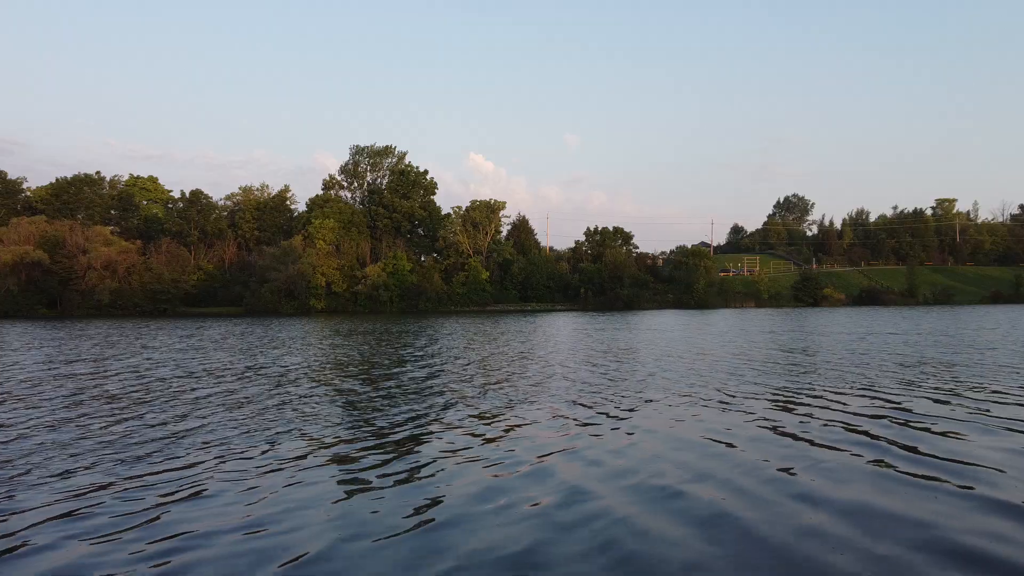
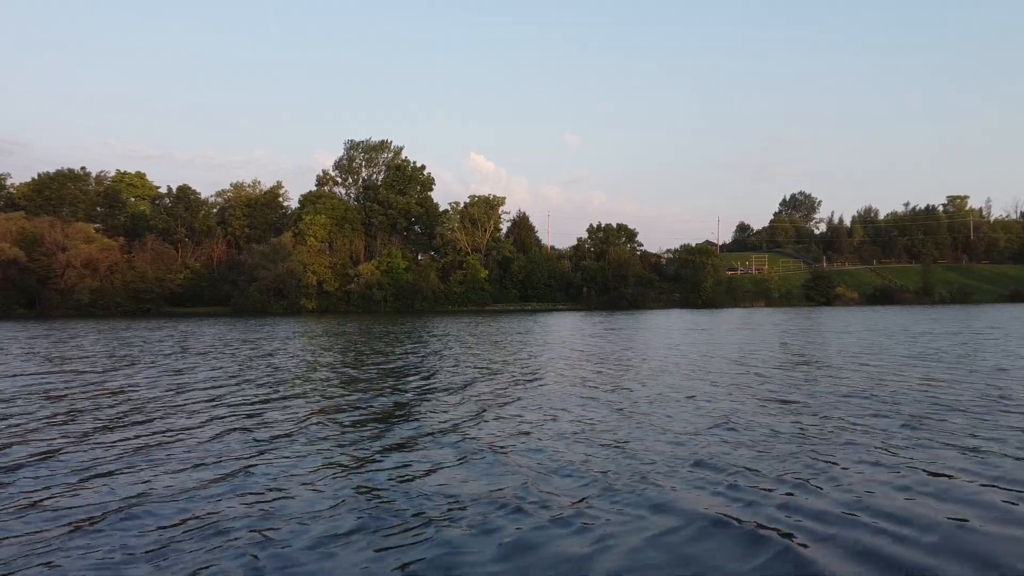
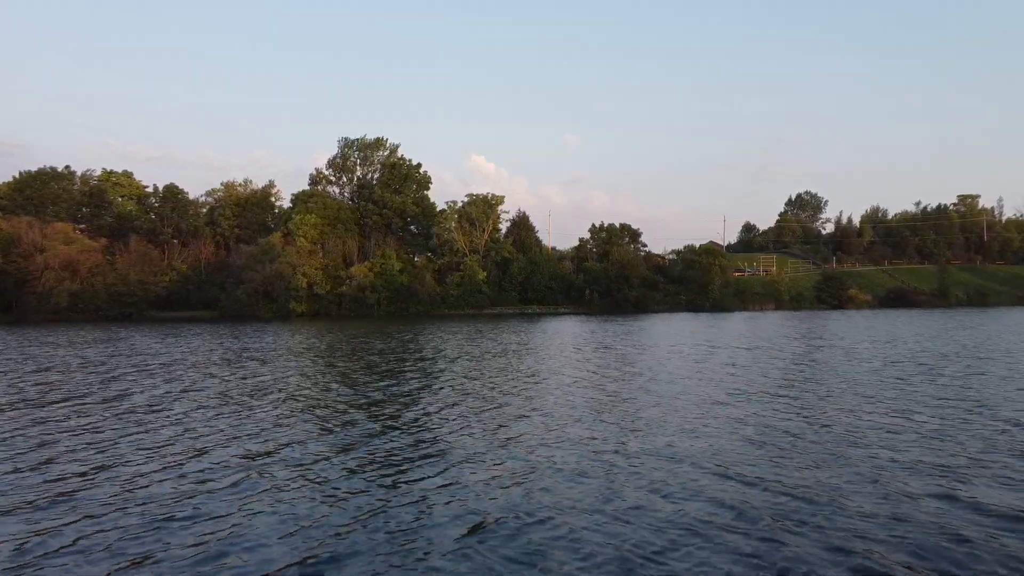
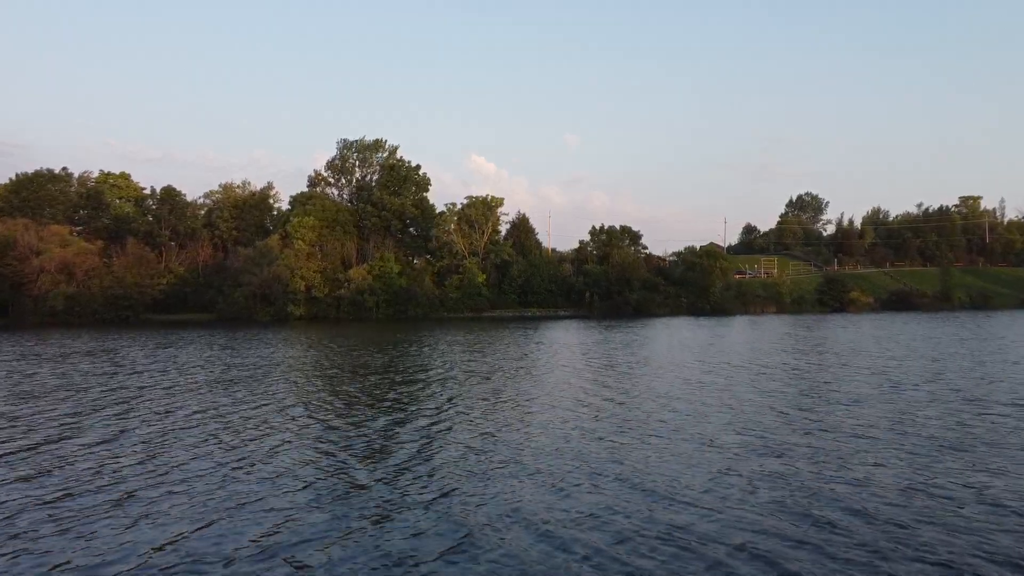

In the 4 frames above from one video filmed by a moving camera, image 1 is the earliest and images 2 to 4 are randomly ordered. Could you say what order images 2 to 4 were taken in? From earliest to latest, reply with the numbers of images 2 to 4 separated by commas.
2, 3, 4
